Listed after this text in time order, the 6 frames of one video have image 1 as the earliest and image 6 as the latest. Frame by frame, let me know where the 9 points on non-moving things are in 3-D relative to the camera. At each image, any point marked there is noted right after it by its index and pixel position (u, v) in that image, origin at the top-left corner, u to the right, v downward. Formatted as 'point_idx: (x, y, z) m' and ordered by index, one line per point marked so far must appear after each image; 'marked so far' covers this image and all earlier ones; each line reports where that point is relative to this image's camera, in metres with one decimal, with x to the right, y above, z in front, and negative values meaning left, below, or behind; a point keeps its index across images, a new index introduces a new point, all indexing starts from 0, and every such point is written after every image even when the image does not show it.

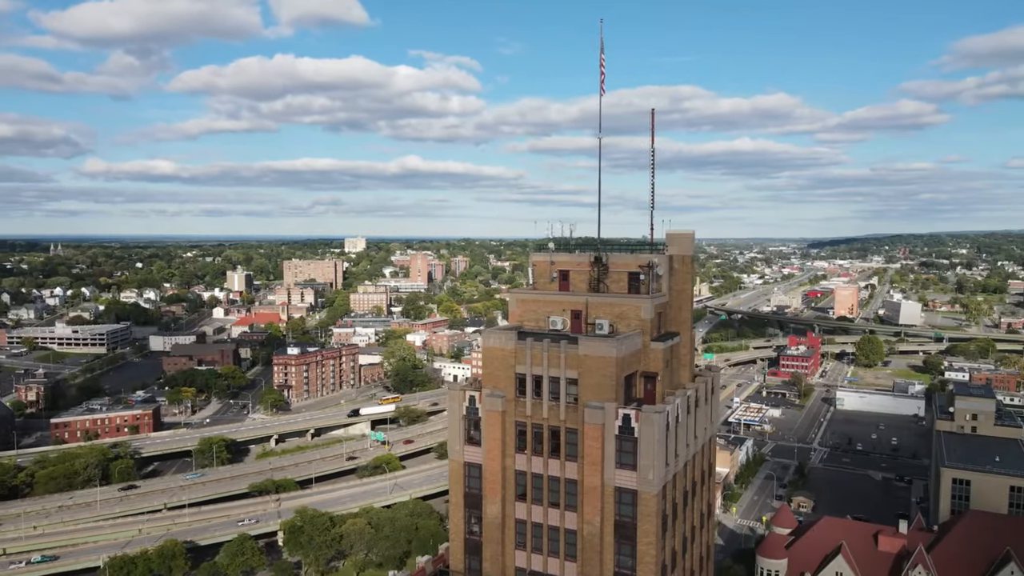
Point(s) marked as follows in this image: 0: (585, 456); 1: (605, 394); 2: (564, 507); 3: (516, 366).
0: (+1.5, -3.5, +15.2) m
1: (+2.0, -2.1, +14.8) m
2: (+1.1, -4.7, +15.5) m
3: (+0.1, -1.7, +15.8) m
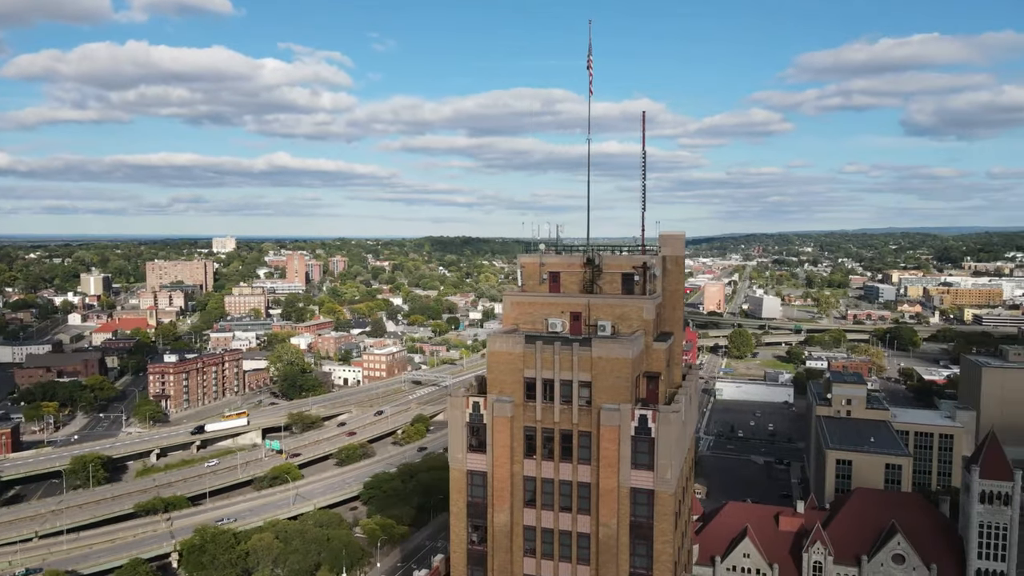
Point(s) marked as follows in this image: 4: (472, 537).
0: (+1.8, -3.6, +15.1) m
1: (+2.3, -2.2, +14.8) m
2: (+1.4, -4.8, +15.4) m
3: (+0.2, -1.8, +15.5) m
4: (-1.0, -5.6, +16.3) m
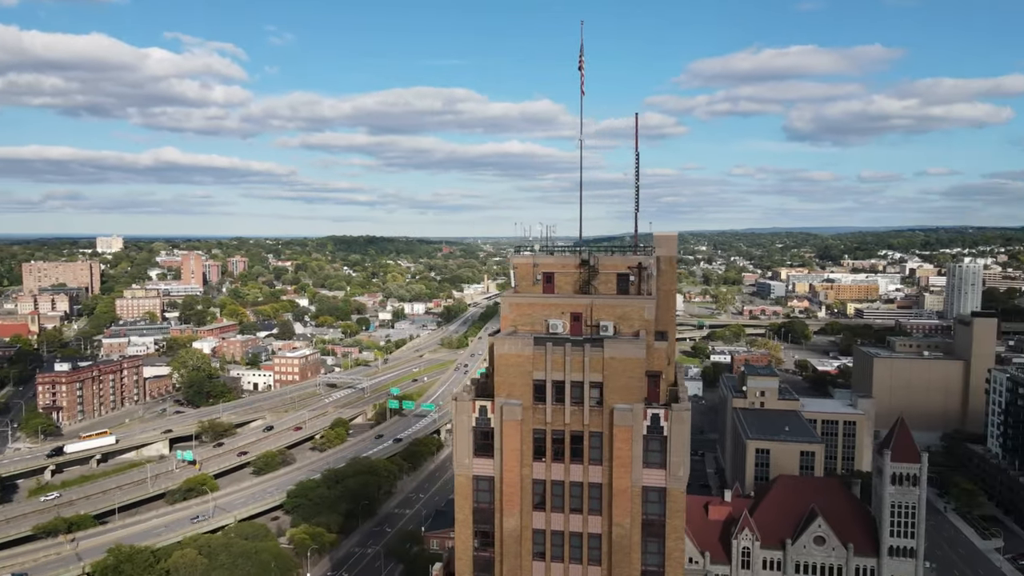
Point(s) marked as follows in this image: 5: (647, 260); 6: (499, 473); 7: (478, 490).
0: (+2.0, -3.6, +15.2) m
1: (+2.5, -2.2, +14.9) m
2: (+1.6, -4.8, +15.4) m
3: (+0.4, -1.8, +15.3) m
4: (-0.9, -5.6, +15.9) m
5: (+3.2, +0.7, +17.3) m
6: (-0.3, -3.9, +15.4) m
7: (-0.8, -4.5, +15.8) m
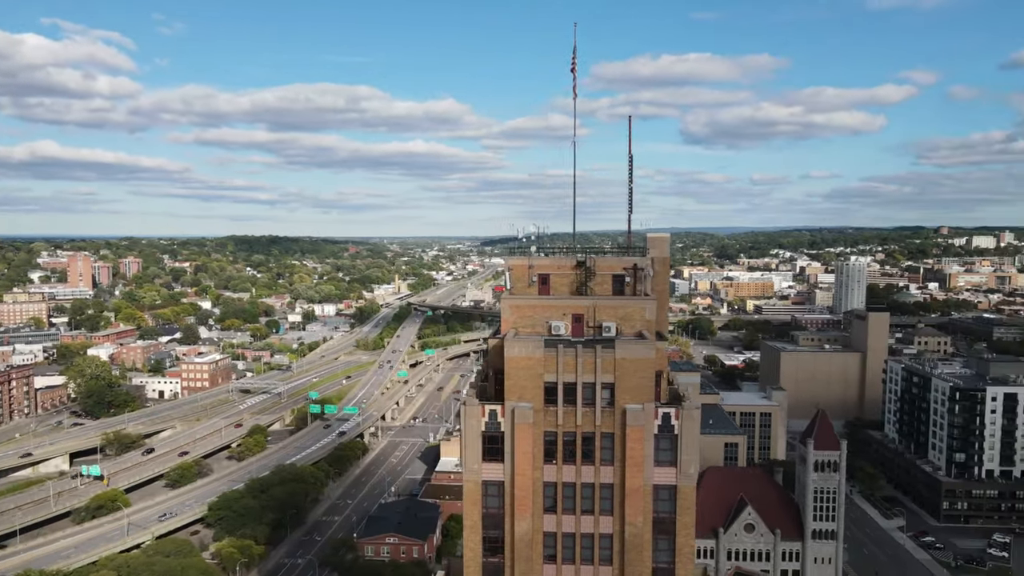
0: (+2.3, -3.6, +15.3) m
1: (+2.8, -2.2, +15.1) m
2: (+1.8, -4.8, +15.5) m
3: (+0.6, -1.8, +15.3) m
4: (-0.7, -5.7, +15.7) m
5: (+3.2, +0.7, +17.5) m
6: (-0.1, -4.0, +15.3) m
7: (-0.7, -4.5, +15.6) m
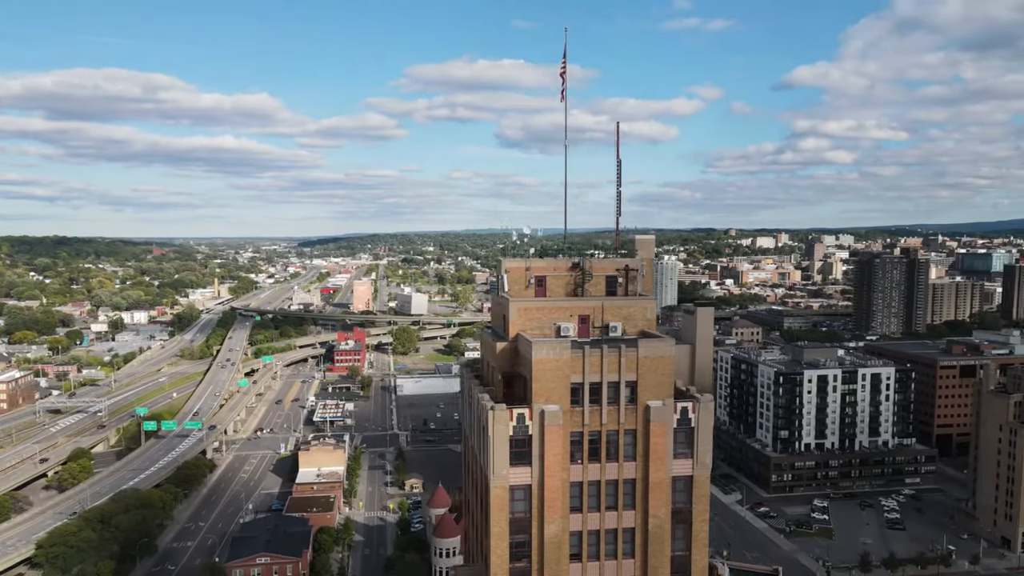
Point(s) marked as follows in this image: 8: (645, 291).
0: (+2.8, -3.6, +15.8) m
1: (+3.3, -2.2, +15.7) m
2: (+2.3, -4.8, +15.8) m
3: (+1.2, -1.9, +15.4) m
4: (-0.2, -5.8, +15.5) m
5: (+3.1, +0.6, +18.2) m
6: (+0.5, -4.0, +15.2) m
7: (-0.1, -4.6, +15.4) m
8: (+3.3, -0.1, +18.3) m
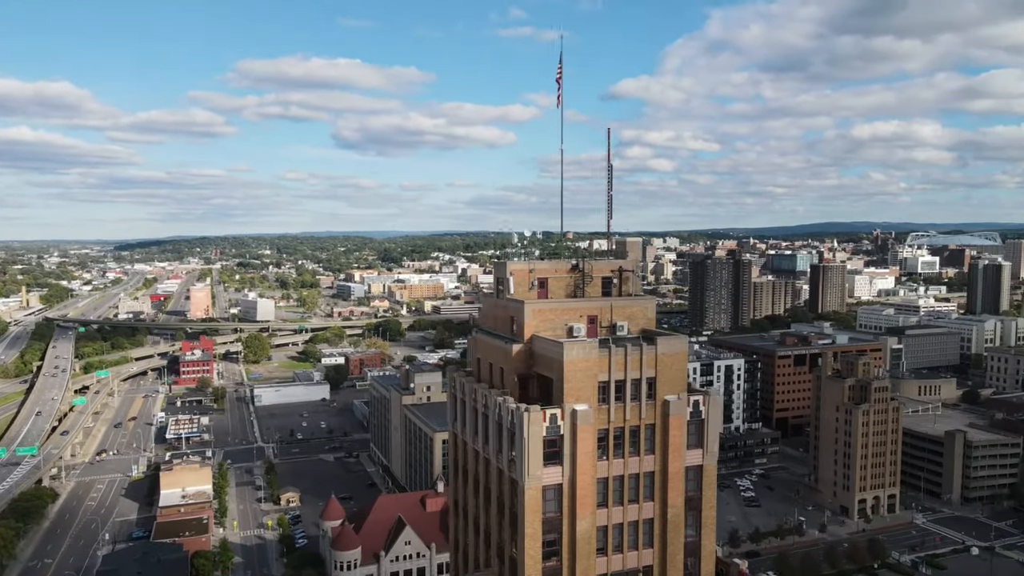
0: (+3.3, -3.6, +16.5) m
1: (+3.8, -2.2, +16.5) m
2: (+2.8, -4.9, +16.4) m
3: (+1.7, -1.9, +15.8) m
4: (+0.5, -5.8, +15.6) m
5: (+3.0, +0.6, +18.9) m
6: (+1.2, -4.1, +15.5) m
7: (+0.5, -4.6, +15.5) m
8: (+3.2, -0.1, +19.1) m
